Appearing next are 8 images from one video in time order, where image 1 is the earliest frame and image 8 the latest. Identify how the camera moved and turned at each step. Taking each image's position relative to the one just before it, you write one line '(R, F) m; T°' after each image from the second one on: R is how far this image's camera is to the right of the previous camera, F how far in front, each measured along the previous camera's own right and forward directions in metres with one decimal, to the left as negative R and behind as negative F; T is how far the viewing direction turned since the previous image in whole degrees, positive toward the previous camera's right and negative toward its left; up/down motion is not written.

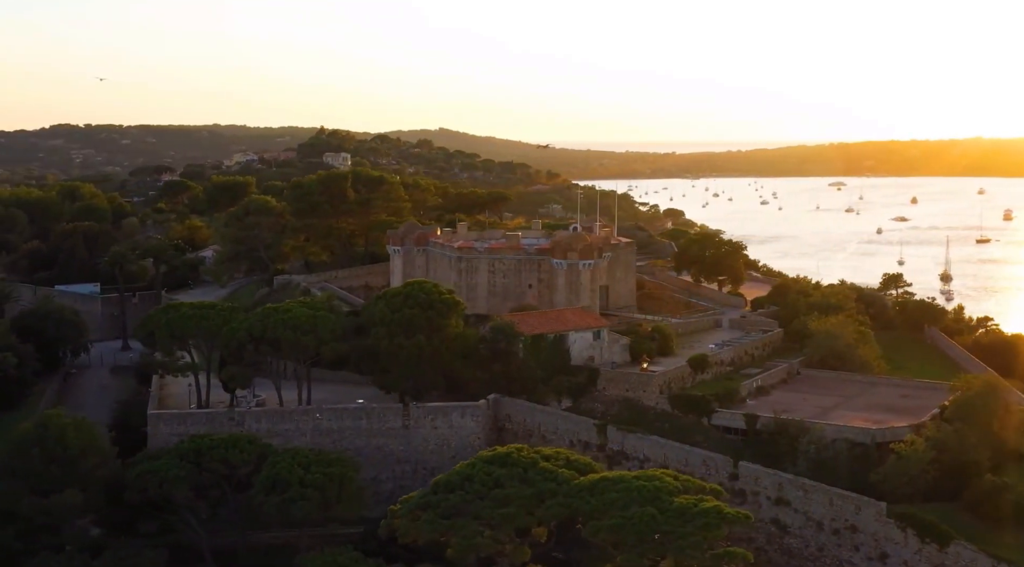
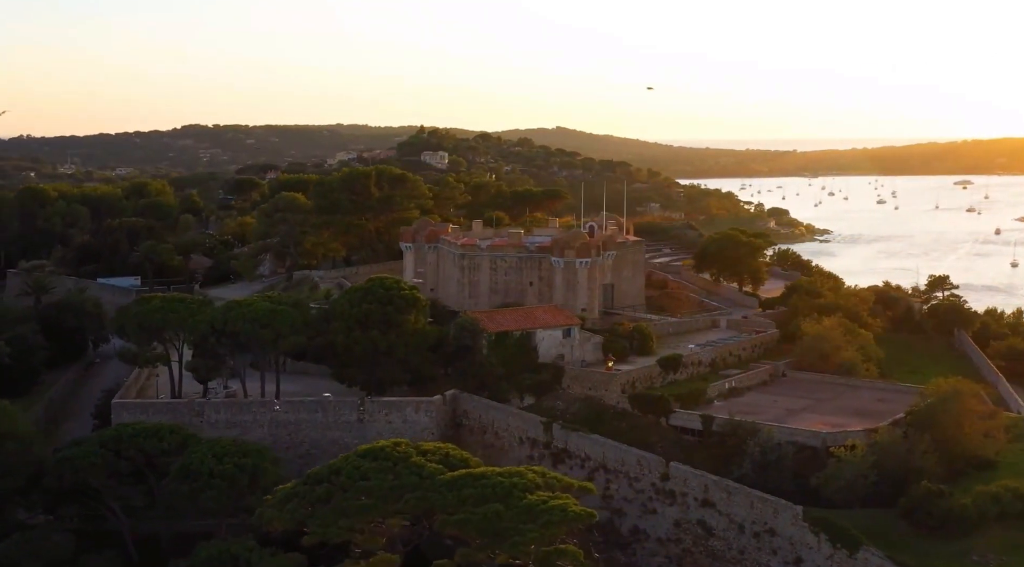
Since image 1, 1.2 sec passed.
(+3.7, 0.0) m; -4°
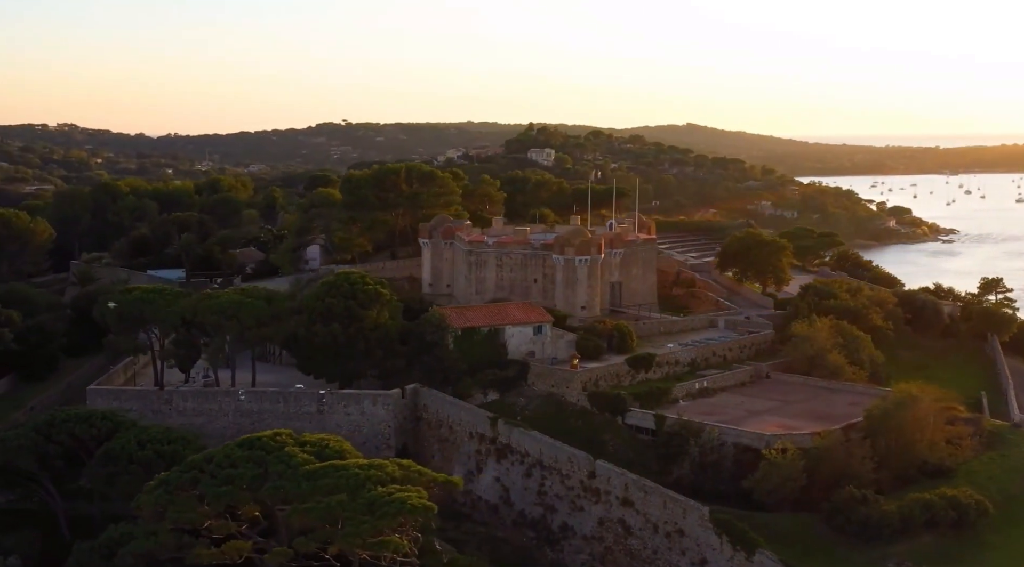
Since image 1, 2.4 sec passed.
(+4.0, -0.1) m; -5°
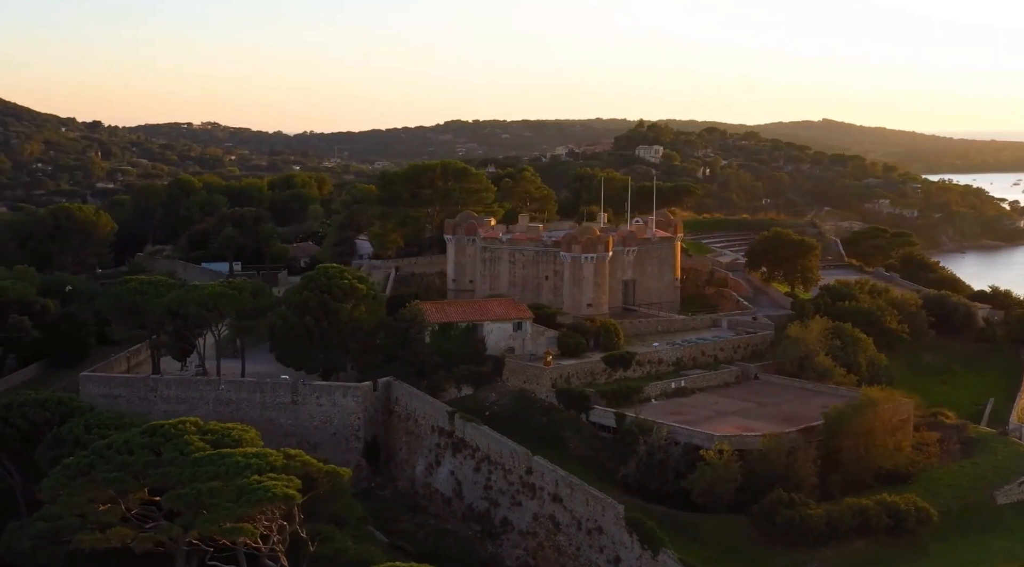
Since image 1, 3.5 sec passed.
(+3.8, -0.1) m; -5°
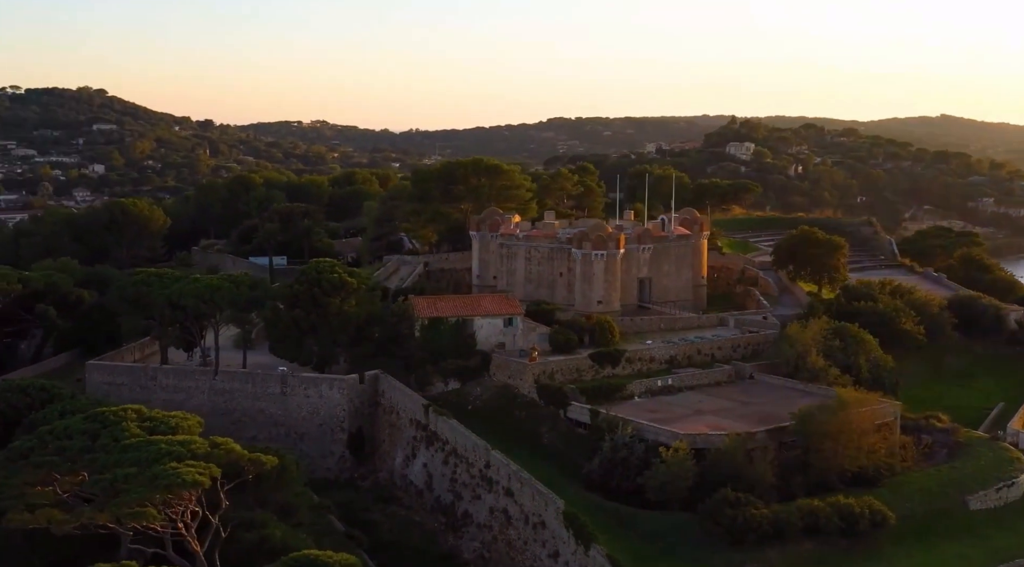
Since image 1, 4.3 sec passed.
(+2.9, -0.2) m; -4°
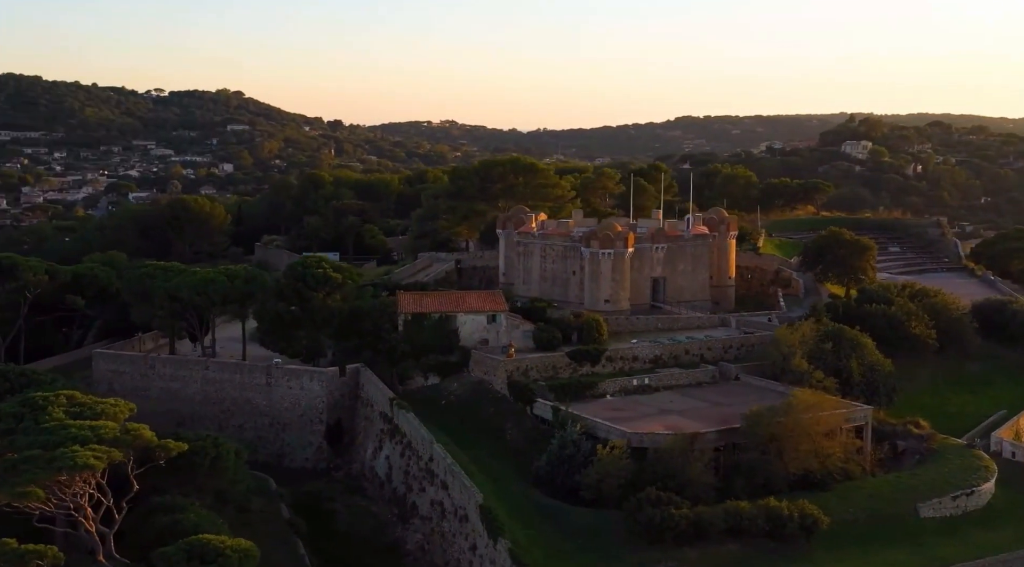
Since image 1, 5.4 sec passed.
(+3.8, -0.2) m; -5°
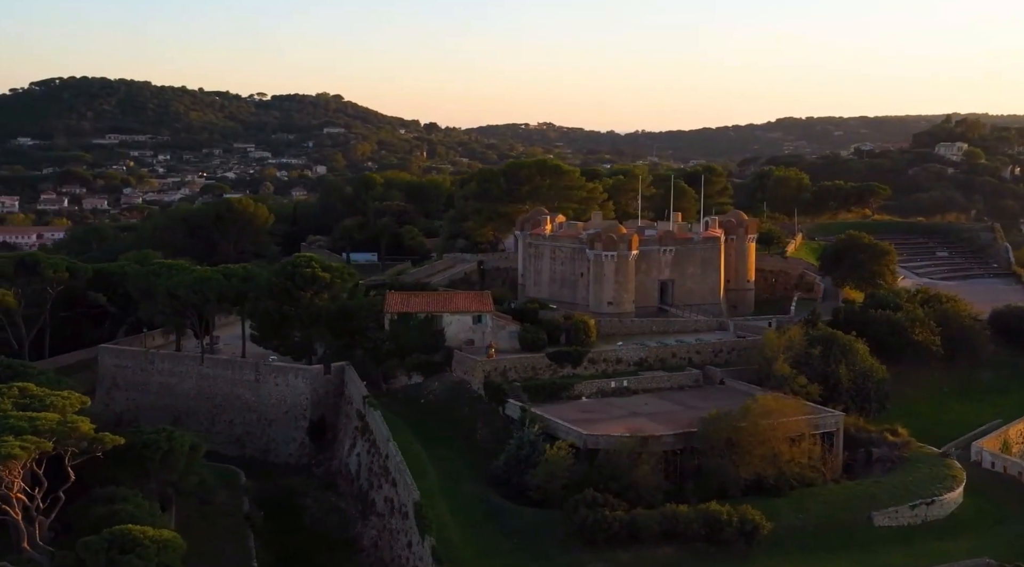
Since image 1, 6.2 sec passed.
(+3.0, -0.2) m; -4°
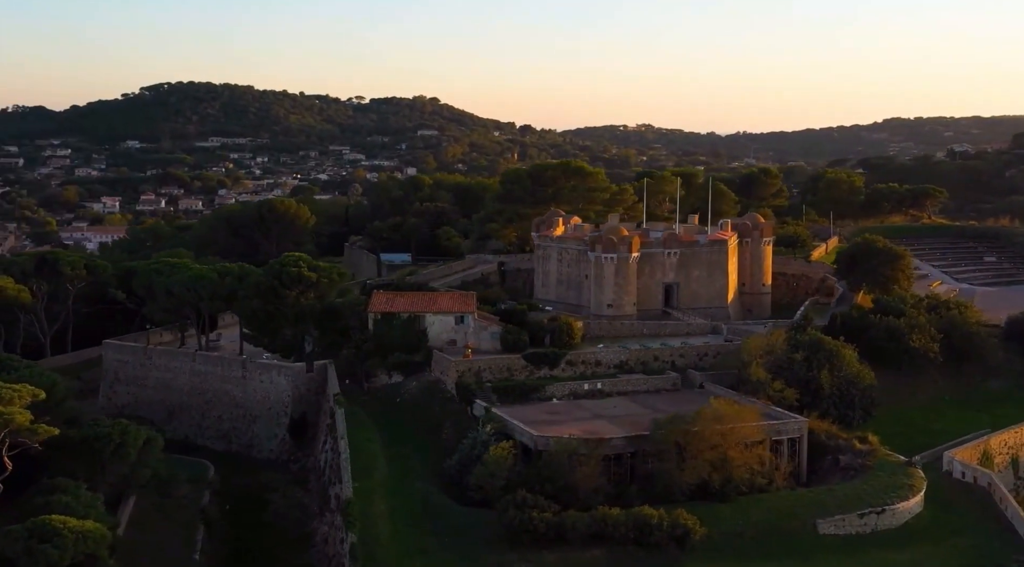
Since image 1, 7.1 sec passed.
(+3.1, -0.1) m; -4°
